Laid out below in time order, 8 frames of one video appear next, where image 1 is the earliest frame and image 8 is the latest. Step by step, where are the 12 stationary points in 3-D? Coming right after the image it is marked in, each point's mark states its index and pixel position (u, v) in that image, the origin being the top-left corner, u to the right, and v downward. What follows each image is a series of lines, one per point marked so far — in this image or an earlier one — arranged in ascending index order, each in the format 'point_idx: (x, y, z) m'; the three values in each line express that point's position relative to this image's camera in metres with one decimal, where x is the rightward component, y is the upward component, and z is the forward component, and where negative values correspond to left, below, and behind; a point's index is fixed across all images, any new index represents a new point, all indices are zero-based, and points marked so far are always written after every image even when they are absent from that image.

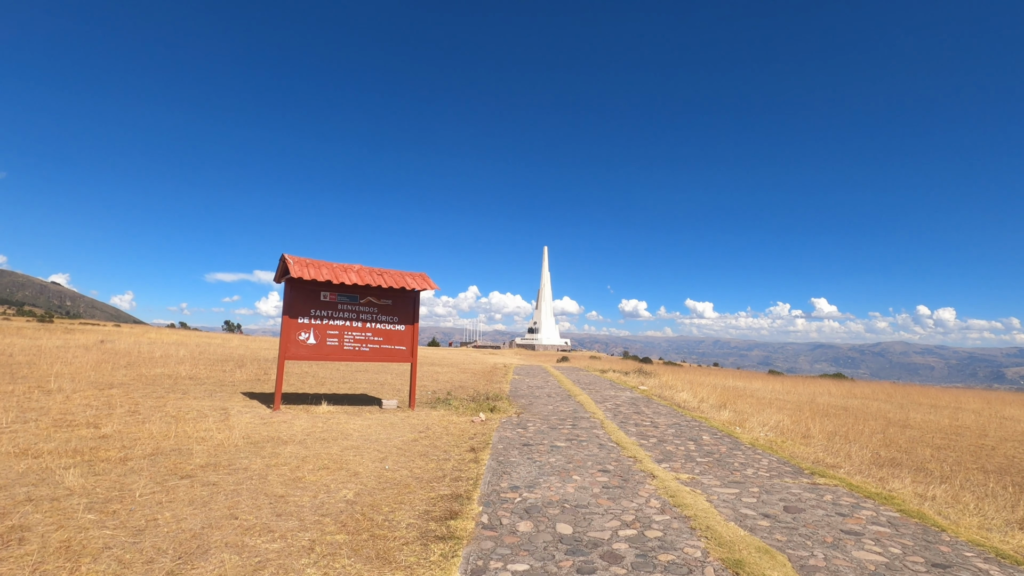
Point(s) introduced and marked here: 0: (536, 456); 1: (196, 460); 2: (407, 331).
0: (+0.4, -3.1, +8.7) m
1: (-5.0, -2.7, +7.4) m
2: (-3.1, -1.3, +13.5) m
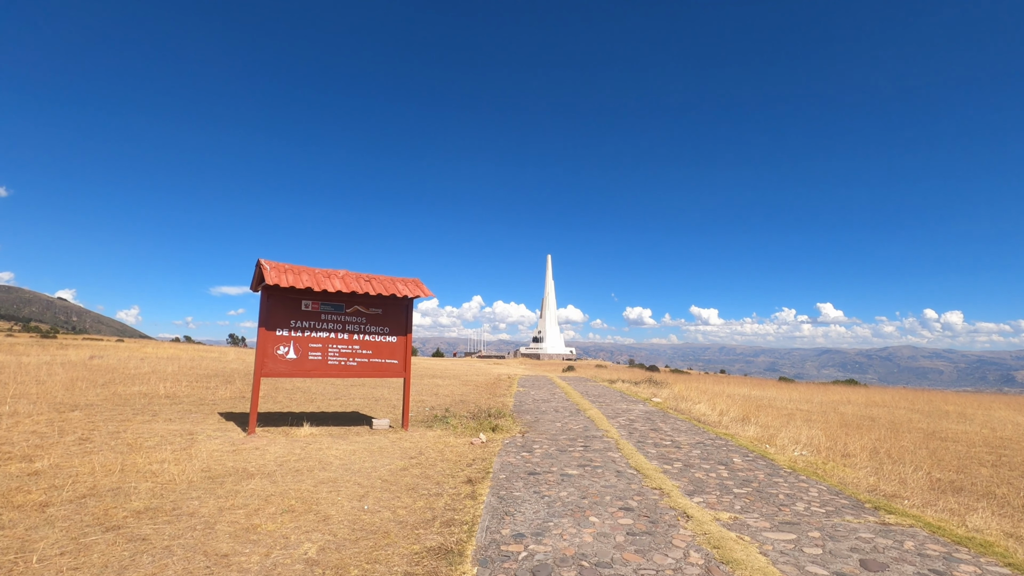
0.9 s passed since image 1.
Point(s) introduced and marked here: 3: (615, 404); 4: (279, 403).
0: (+0.5, -3.2, +7.4) m
1: (-5.0, -2.8, +6.2) m
2: (-3.0, -1.5, +12.3) m
3: (+4.1, -4.7, +18.7) m
4: (-7.8, -3.8, +15.6) m
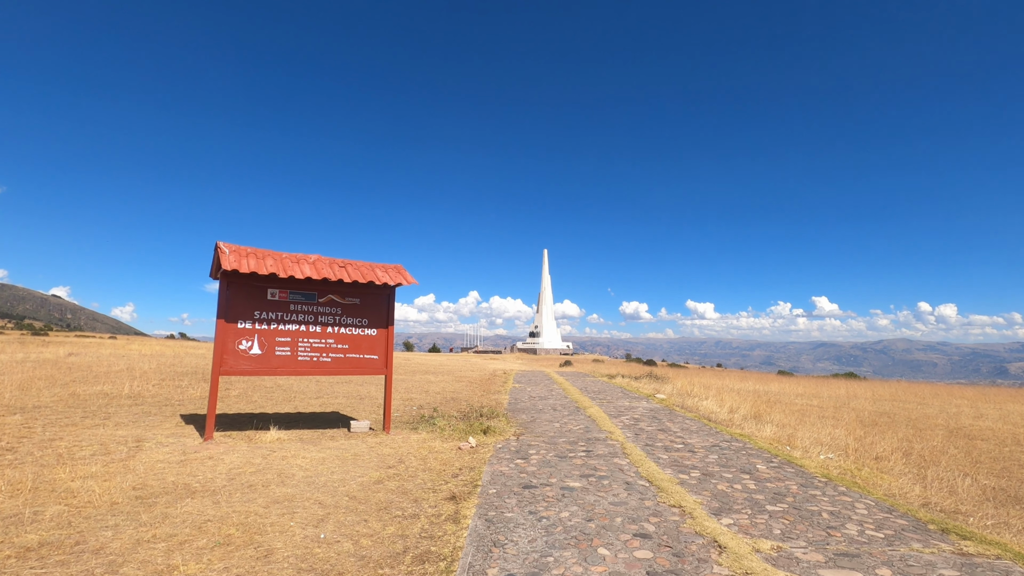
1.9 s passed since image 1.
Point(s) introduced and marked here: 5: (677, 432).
0: (+0.4, -2.9, +6.2) m
1: (-5.1, -2.6, +4.9) m
2: (-3.1, -1.1, +11.0) m
3: (+3.9, -4.3, +17.5) m
4: (-7.9, -3.5, +14.4) m
5: (+4.2, -3.7, +11.9) m
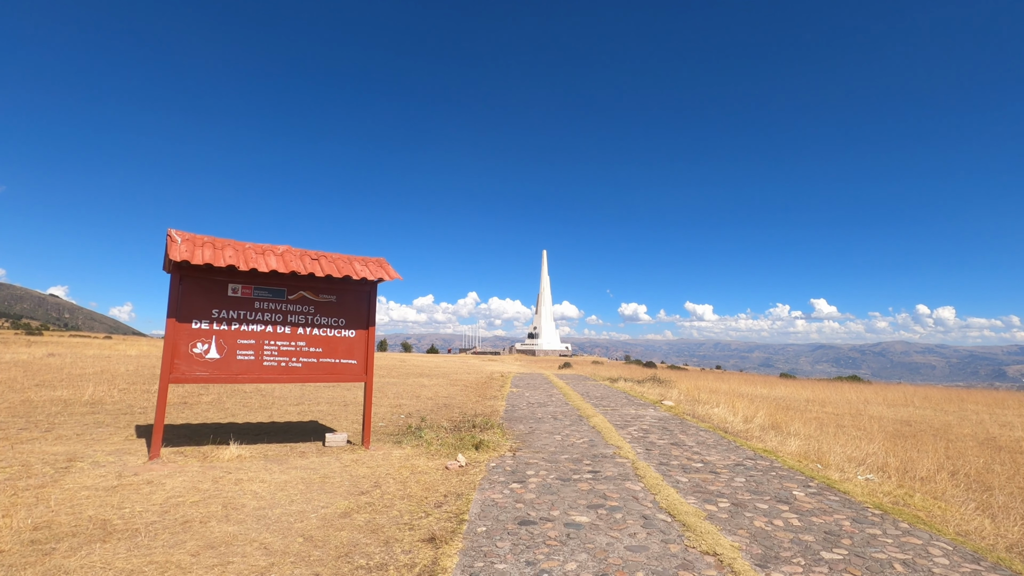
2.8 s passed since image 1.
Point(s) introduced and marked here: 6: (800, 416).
0: (+0.3, -2.8, +4.9) m
1: (-5.2, -2.5, +3.7) m
2: (-3.2, -1.1, +9.7) m
3: (+3.8, -4.2, +16.3) m
4: (-8.0, -3.4, +13.1) m
5: (+4.1, -3.6, +10.6) m
6: (+10.8, -4.8, +17.6) m
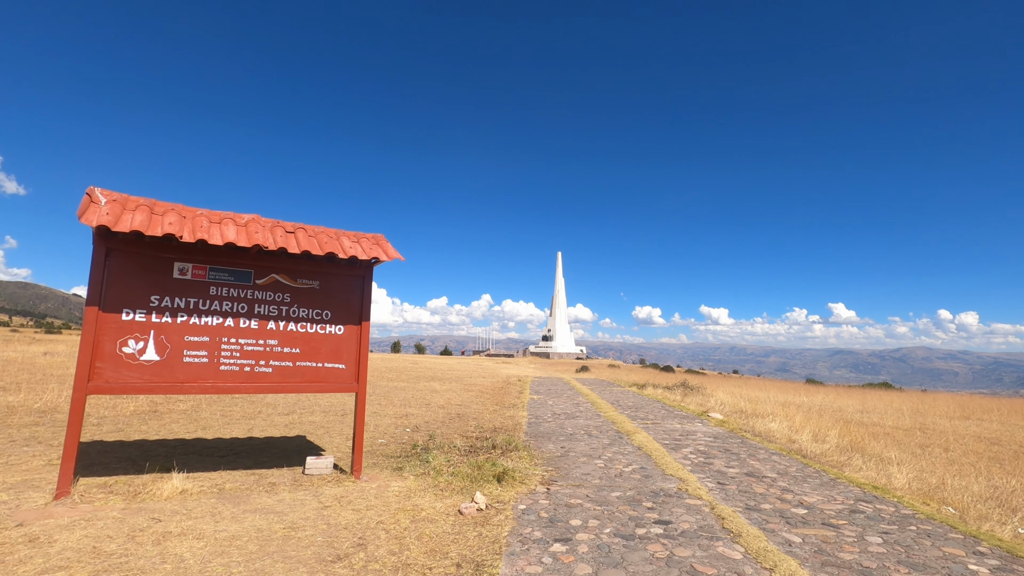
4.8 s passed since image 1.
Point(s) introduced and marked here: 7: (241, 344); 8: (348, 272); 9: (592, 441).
0: (+0.7, -2.6, +2.7) m
1: (-4.8, -2.2, +1.5) m
2: (-2.7, -0.8, +7.6) m
3: (+4.5, -4.0, +13.9) m
4: (-7.4, -3.1, +11.1) m
5: (+4.6, -3.4, +8.2) m
6: (+11.6, -4.6, +15.0) m
7: (-4.0, -0.8, +6.9) m
8: (-2.7, +0.3, +7.6) m
9: (+2.0, -3.7, +11.6) m
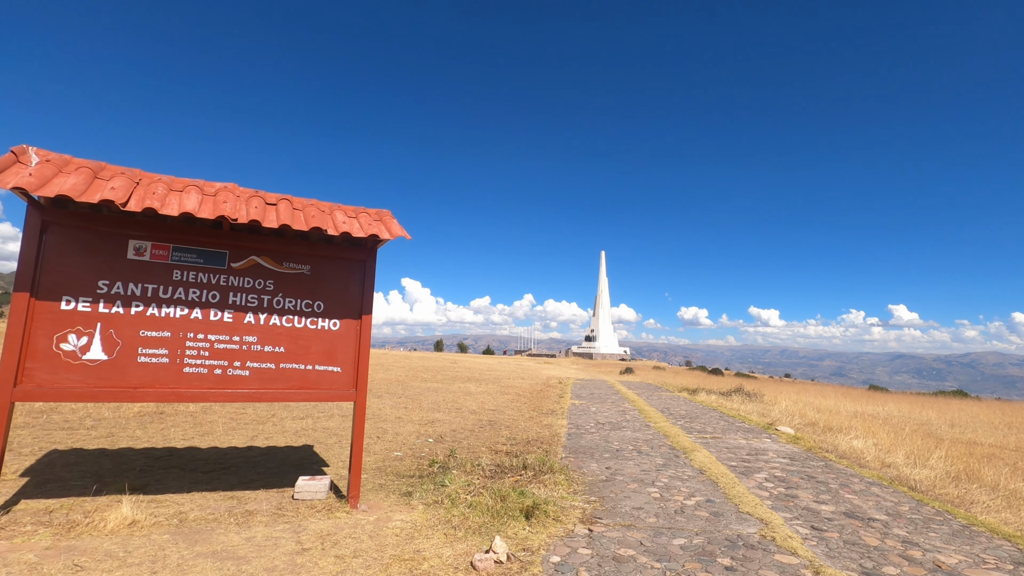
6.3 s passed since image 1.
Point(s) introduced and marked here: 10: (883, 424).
0: (+0.7, -2.4, +1.0) m
1: (-4.9, -2.0, +0.4) m
2: (-2.3, -0.6, +6.2) m
3: (+5.5, -3.8, +11.9) m
4: (-6.7, -2.9, +10.1) m
5: (+5.1, -3.2, +6.2) m
6: (+12.6, -4.5, +12.4) m
7: (-3.6, -0.6, +5.7) m
8: (-2.2, +0.4, +6.3) m
9: (+2.7, -3.5, +9.8) m
10: (+14.2, -5.1, +17.7) m
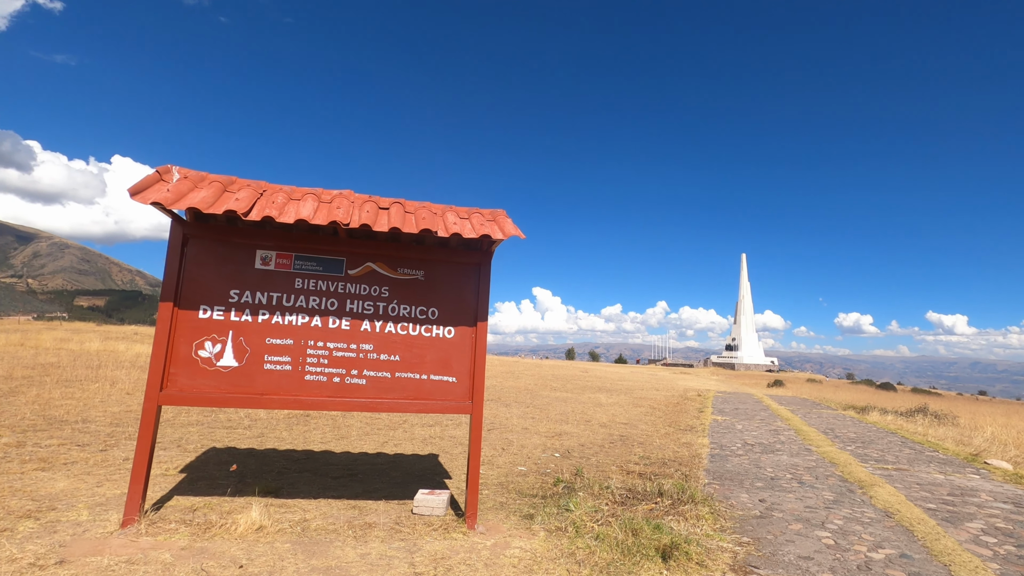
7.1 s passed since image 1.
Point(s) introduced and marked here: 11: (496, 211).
0: (+0.8, -2.3, 0.0) m
1: (-4.8, -2.1, +0.8) m
2: (-0.7, -0.7, +5.8) m
3: (+8.3, -3.7, +9.2) m
4: (-3.9, -3.2, +10.6) m
5: (+6.5, -3.0, +3.9) m
6: (+15.3, -4.2, +7.8) m
7: (-2.2, -0.7, +5.6) m
8: (-0.7, +0.4, +5.9) m
9: (+5.1, -3.4, +7.9) m
10: (+18.2, -4.9, +12.6) m
11: (-0.2, +1.0, +6.0) m
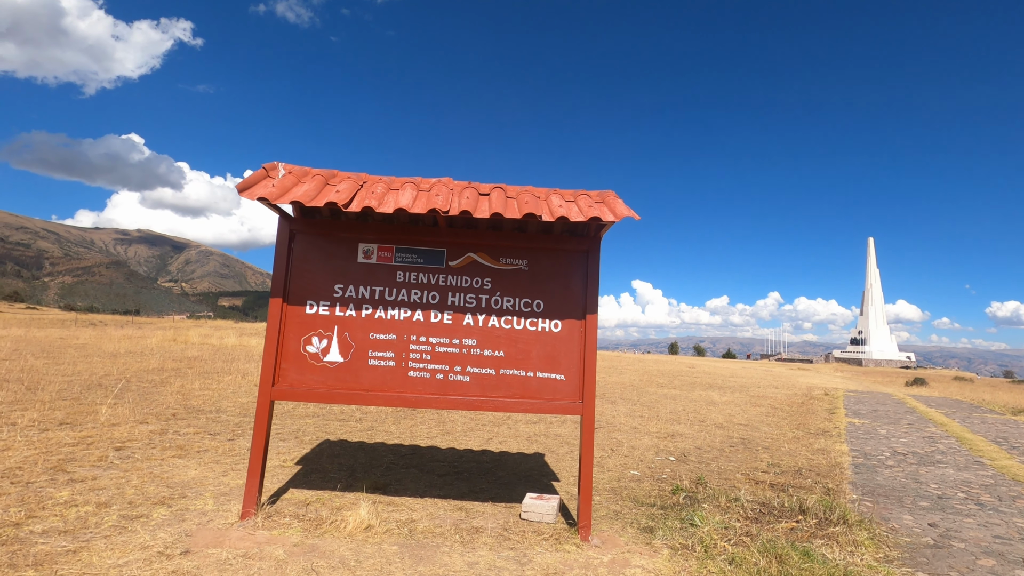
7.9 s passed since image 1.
0: (+0.9, -2.2, -0.8) m
1: (-4.4, -2.1, +1.2) m
2: (+0.5, -0.5, +5.2) m
3: (+10.1, -3.3, +6.8) m
4: (-1.6, -3.0, +10.6) m
5: (+7.2, -2.7, +1.9) m
6: (+16.8, -3.6, +4.1) m
7: (-0.9, -0.6, +5.3) m
8: (+0.5, +0.5, +5.3) m
9: (+6.7, -3.1, +6.2) m
10: (+20.6, -4.1, +8.2) m
11: (+1.0, +1.2, +5.3) m
